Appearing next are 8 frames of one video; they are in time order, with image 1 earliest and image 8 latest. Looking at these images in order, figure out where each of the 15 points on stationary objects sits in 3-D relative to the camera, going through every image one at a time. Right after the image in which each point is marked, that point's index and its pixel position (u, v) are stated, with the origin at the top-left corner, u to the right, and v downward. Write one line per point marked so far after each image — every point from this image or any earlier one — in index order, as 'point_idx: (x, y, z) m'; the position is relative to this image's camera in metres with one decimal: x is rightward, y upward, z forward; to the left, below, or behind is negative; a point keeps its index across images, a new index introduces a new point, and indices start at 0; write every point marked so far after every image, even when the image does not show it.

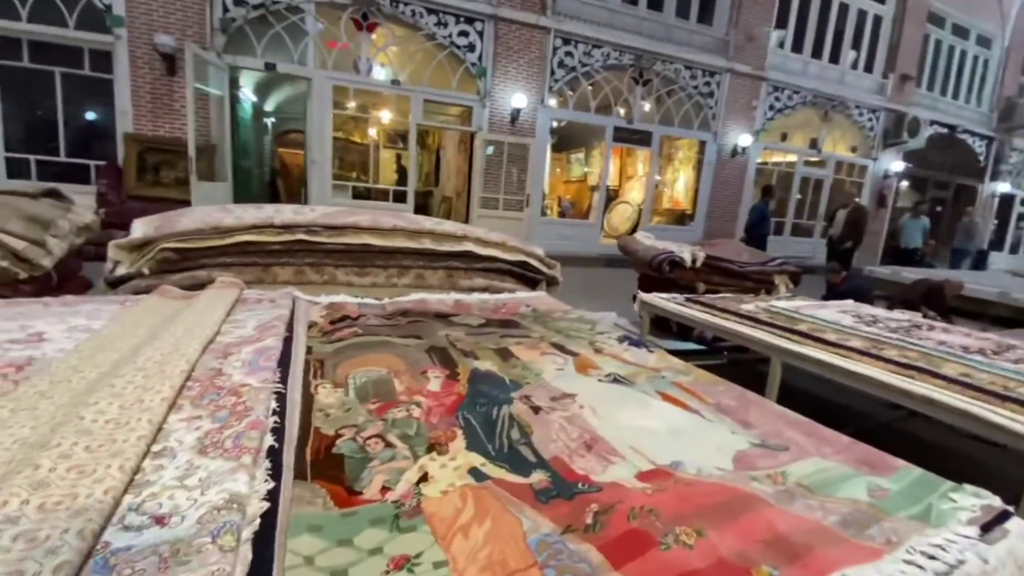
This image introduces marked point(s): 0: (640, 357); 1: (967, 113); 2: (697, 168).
0: (+0.9, -0.4, +3.1) m
1: (+14.7, +5.6, +15.3) m
2: (+4.8, +3.1, +12.4) m
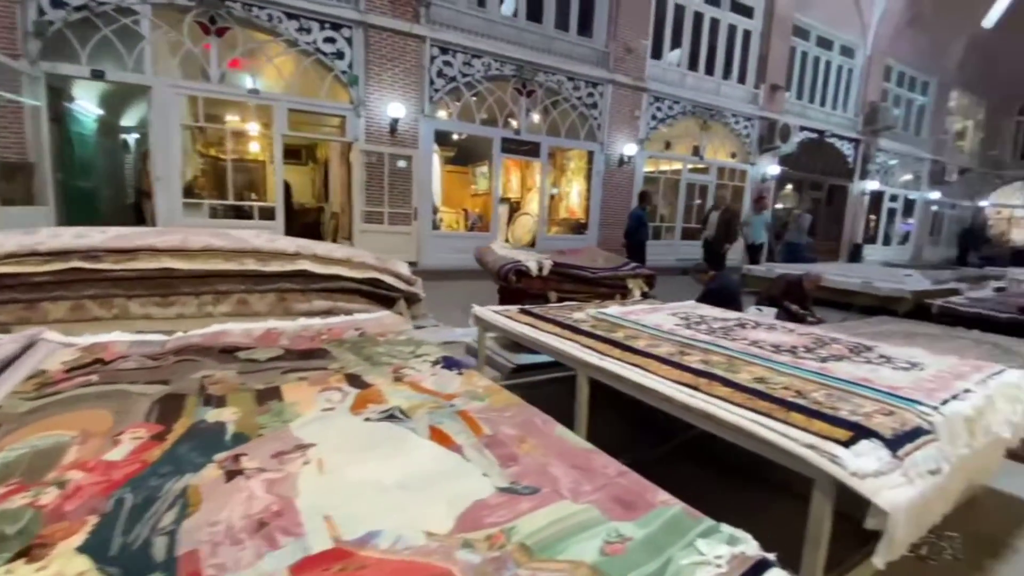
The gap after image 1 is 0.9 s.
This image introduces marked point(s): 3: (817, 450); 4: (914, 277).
0: (-0.4, -0.5, +2.7) m
1: (+11.3, +5.9, +16.8) m
2: (+2.0, +2.9, +12.5) m
3: (+1.0, -0.5, +1.5) m
4: (+7.2, +0.2, +8.6) m
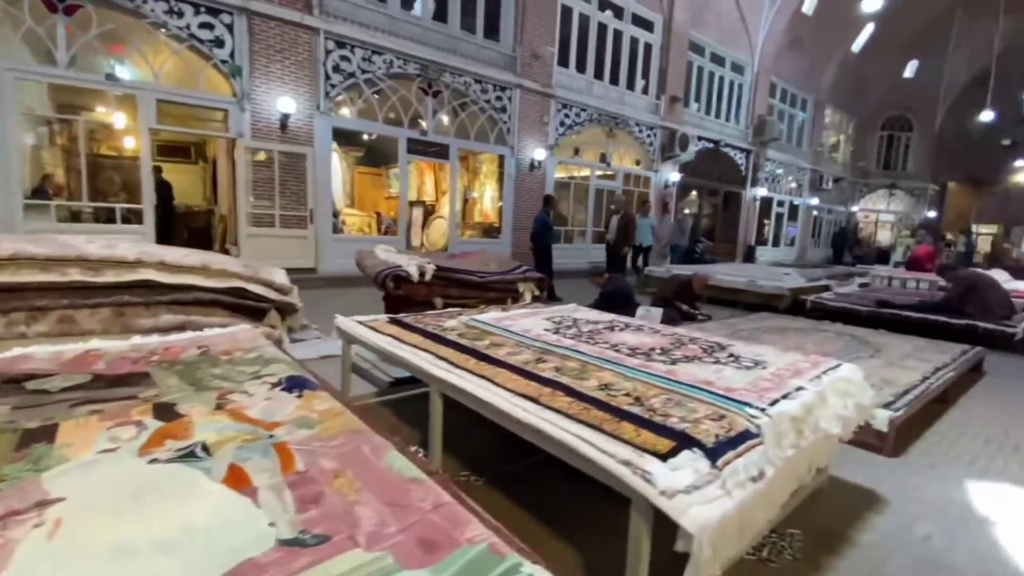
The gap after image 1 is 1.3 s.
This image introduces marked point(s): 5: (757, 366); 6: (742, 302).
0: (-1.2, -0.6, +2.4) m
1: (+8.2, +5.9, +18.1) m
2: (-0.3, +2.8, +12.5) m
3: (+0.4, -0.5, +1.4) m
4: (+5.4, +0.3, +9.3) m
5: (+1.2, -0.4, +2.3) m
6: (+4.1, -0.2, +8.6) m
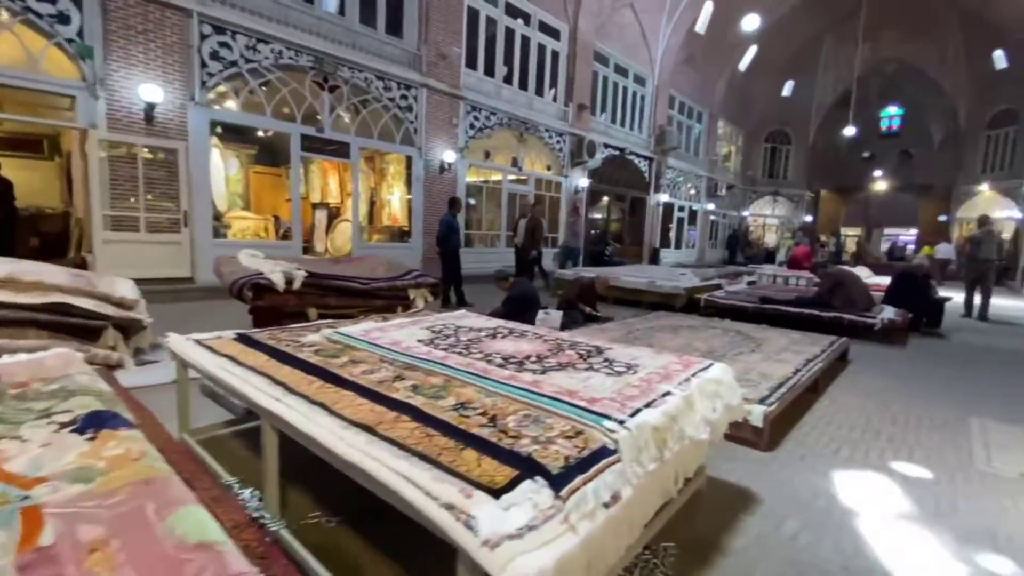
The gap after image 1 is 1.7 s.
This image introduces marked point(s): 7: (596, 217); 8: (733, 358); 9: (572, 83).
0: (-1.8, -0.6, +1.9) m
1: (+4.7, +5.9, +18.9) m
2: (-2.6, +2.6, +12.0) m
3: (-0.1, -0.5, +1.2) m
4: (+3.6, +0.3, +9.8) m
5: (+0.5, -0.4, +2.2) m
6: (+2.5, -0.3, +8.9) m
7: (+3.7, +2.5, +17.3) m
8: (+2.0, -0.6, +4.4) m
9: (+2.0, +6.7, +15.8) m
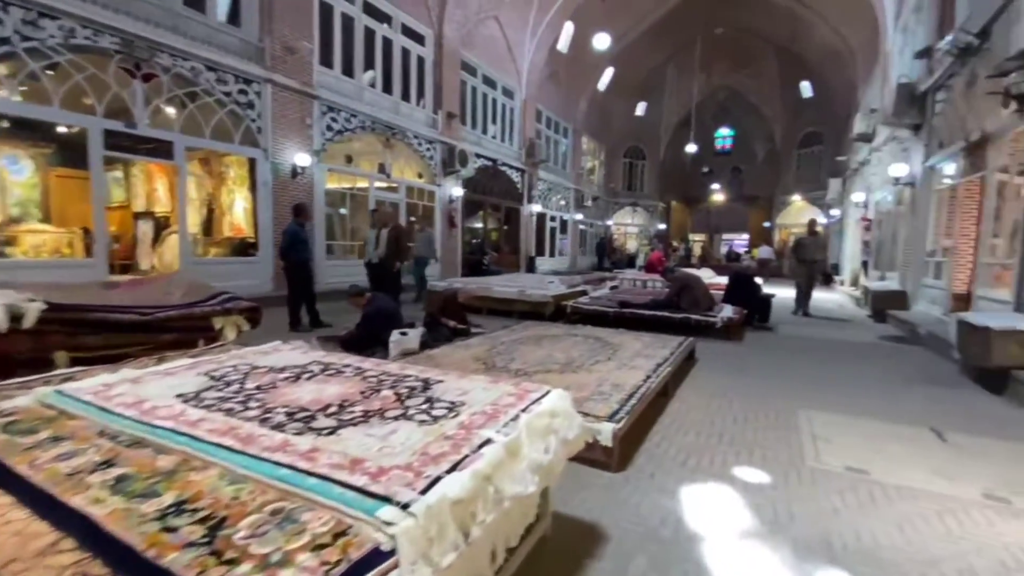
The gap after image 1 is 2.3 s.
0: (-2.4, -0.8, +0.9) m
1: (-0.4, +5.5, +19.1) m
2: (-5.8, +2.2, +10.6) m
3: (-0.6, -0.6, +0.6) m
4: (+0.9, +0.1, +9.9) m
5: (-0.2, -0.5, +1.8) m
6: (0.0, -0.4, +8.7) m
7: (-0.8, +2.2, +17.2) m
8: (+0.7, -0.7, +4.3) m
9: (-2.4, +6.3, +15.4) m
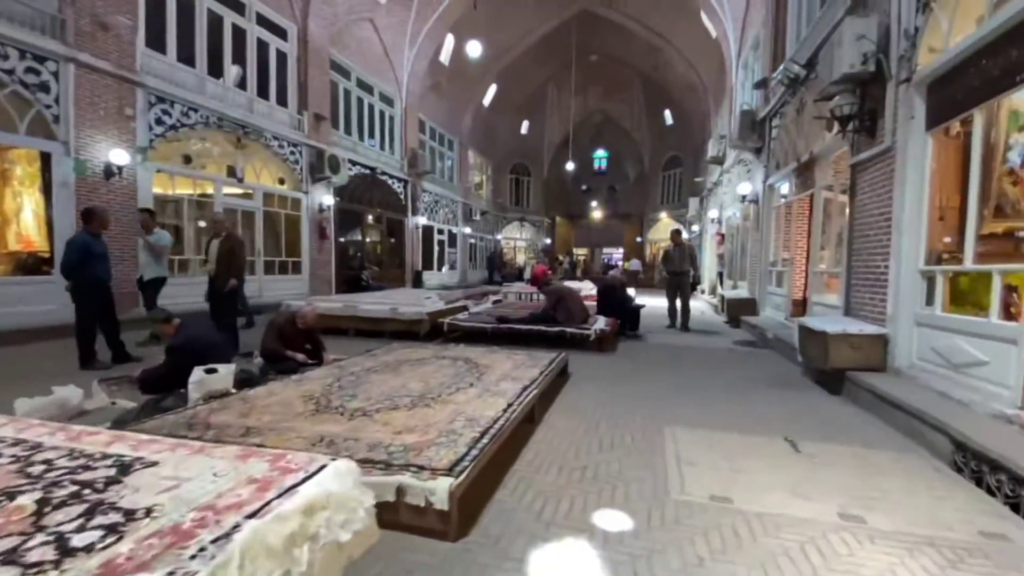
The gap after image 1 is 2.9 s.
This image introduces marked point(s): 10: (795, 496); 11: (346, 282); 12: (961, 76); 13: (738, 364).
0: (-2.8, -0.9, -0.2) m
1: (-5.0, +4.9, +18.1) m
2: (-8.3, +1.7, +8.5) m
3: (-1.0, -0.7, -0.1) m
4: (-1.5, -0.2, +9.3) m
5: (-0.9, -0.6, +1.1) m
6: (-2.1, -0.7, +7.9) m
7: (-4.9, +1.6, +16.1) m
8: (-0.5, -0.8, +3.7) m
9: (-6.1, +5.8, +14.1) m
10: (+1.6, -1.2, +2.7) m
11: (-5.2, +0.2, +15.0) m
12: (+3.7, +1.8, +3.9) m
13: (+2.9, -1.0, +6.2) m
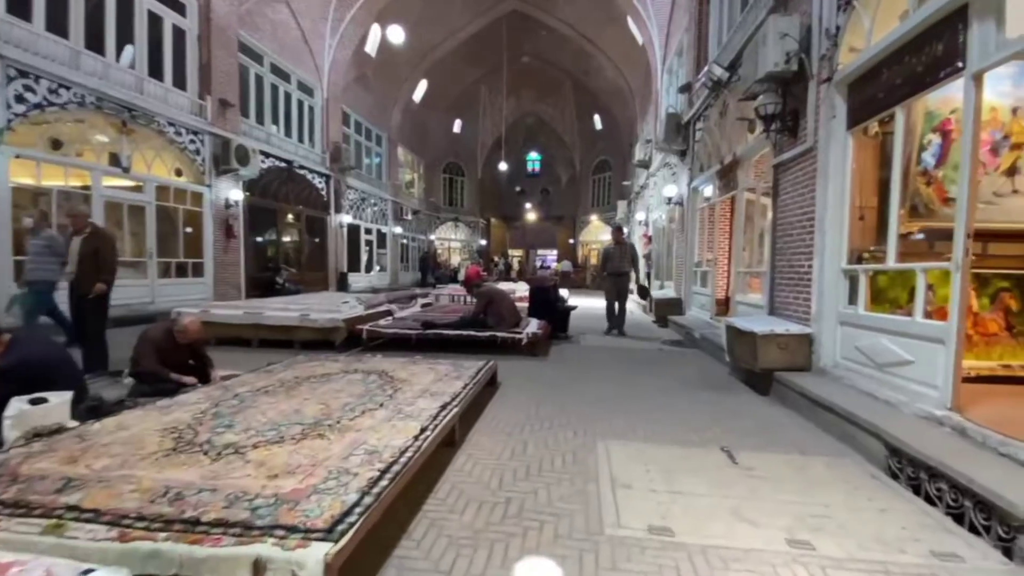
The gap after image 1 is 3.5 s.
0: (-2.8, -0.9, -1.1) m
1: (-7.5, +4.8, +16.8) m
2: (-9.5, +1.6, +6.9) m
3: (-1.1, -0.7, -0.7) m
4: (-2.9, -0.2, +8.5) m
5: (-1.1, -0.6, +0.5) m
6: (-3.3, -0.8, +7.1) m
7: (-7.1, +1.5, +14.8) m
8: (-1.1, -0.9, +3.1) m
9: (-8.1, +5.7, +12.7) m
10: (+1.2, -1.2, +2.4) m
11: (-7.2, +0.1, +13.7) m
12: (+3.0, +1.8, +4.0) m
13: (+2.0, -1.0, +6.0) m
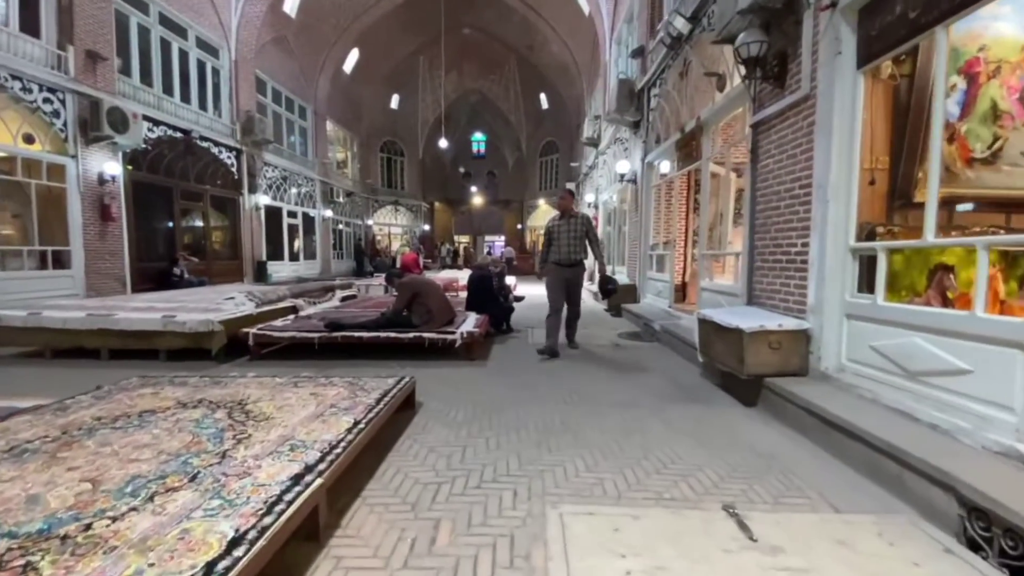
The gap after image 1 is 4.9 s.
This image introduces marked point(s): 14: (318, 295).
0: (-2.8, -1.1, -2.6) m
1: (-9.4, +5.1, +14.6) m
2: (-10.3, +1.5, +4.6) m
3: (-1.1, -0.8, -2.0) m
4: (-3.8, -0.1, +6.9) m
5: (-1.2, -0.6, -0.8) m
6: (-4.1, -0.7, +5.5) m
7: (-8.8, +1.7, +12.7) m
8: (-1.5, -0.9, +1.8) m
9: (-9.6, +5.8, +10.4) m
10: (+0.8, -1.1, +1.3) m
11: (-8.8, +0.3, +11.6) m
12: (+2.5, +1.9, +3.0) m
13: (+1.3, -0.8, +5.0) m
14: (-3.4, -0.1, +8.1) m
